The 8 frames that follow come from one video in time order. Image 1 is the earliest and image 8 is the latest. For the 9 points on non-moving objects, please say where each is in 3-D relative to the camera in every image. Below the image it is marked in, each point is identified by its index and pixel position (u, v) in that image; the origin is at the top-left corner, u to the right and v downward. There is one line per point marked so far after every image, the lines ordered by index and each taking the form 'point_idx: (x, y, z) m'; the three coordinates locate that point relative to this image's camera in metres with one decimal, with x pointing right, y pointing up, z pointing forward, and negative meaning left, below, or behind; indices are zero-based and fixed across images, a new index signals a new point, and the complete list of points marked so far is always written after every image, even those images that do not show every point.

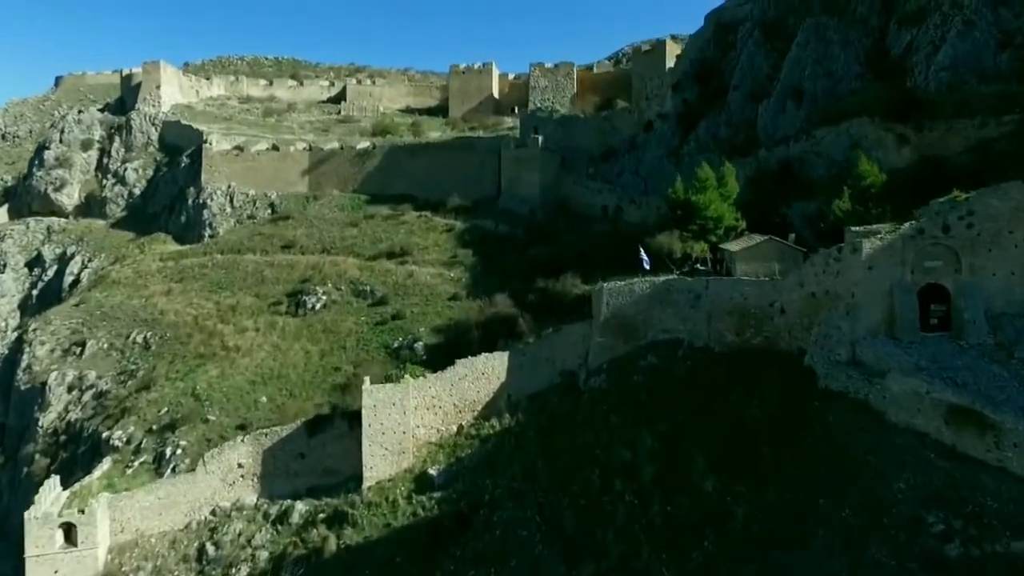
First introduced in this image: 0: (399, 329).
0: (-2.1, -0.8, +19.8) m
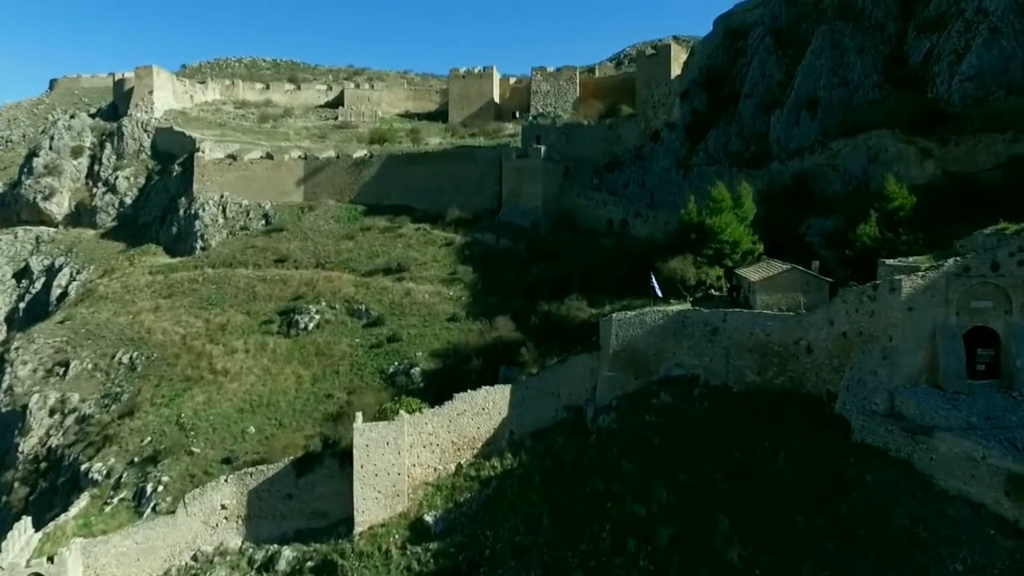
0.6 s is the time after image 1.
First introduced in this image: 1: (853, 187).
0: (-2.1, -1.2, +18.8) m
1: (+6.6, +1.9, +20.1) m
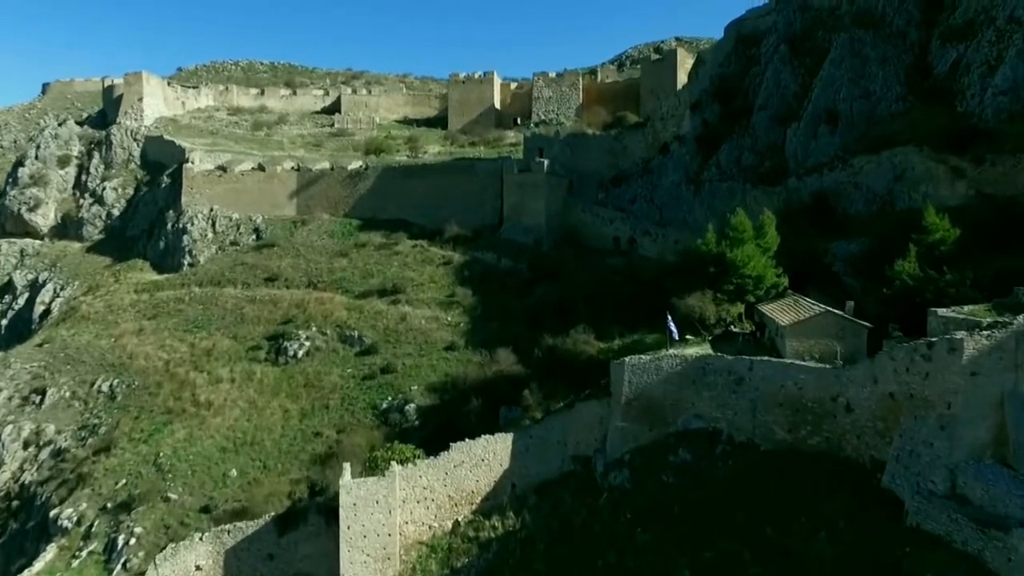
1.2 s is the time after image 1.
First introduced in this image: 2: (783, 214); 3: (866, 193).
0: (-2.1, -1.7, +17.6) m
1: (+6.6, +1.4, +18.8) m
2: (+5.3, +1.4, +20.1) m
3: (+6.5, +1.7, +19.3) m
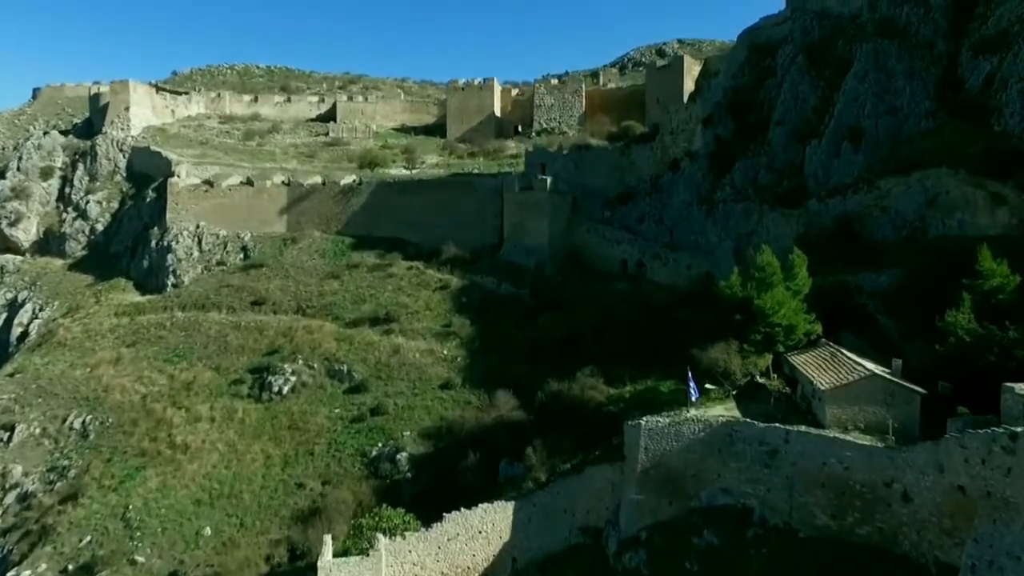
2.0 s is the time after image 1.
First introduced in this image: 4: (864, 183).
0: (-2.1, -2.2, +16.2) m
1: (+6.6, +0.9, +17.4) m
2: (+5.3, +0.8, +18.7) m
3: (+6.6, +1.2, +17.9) m
4: (+6.3, +1.9, +18.6) m
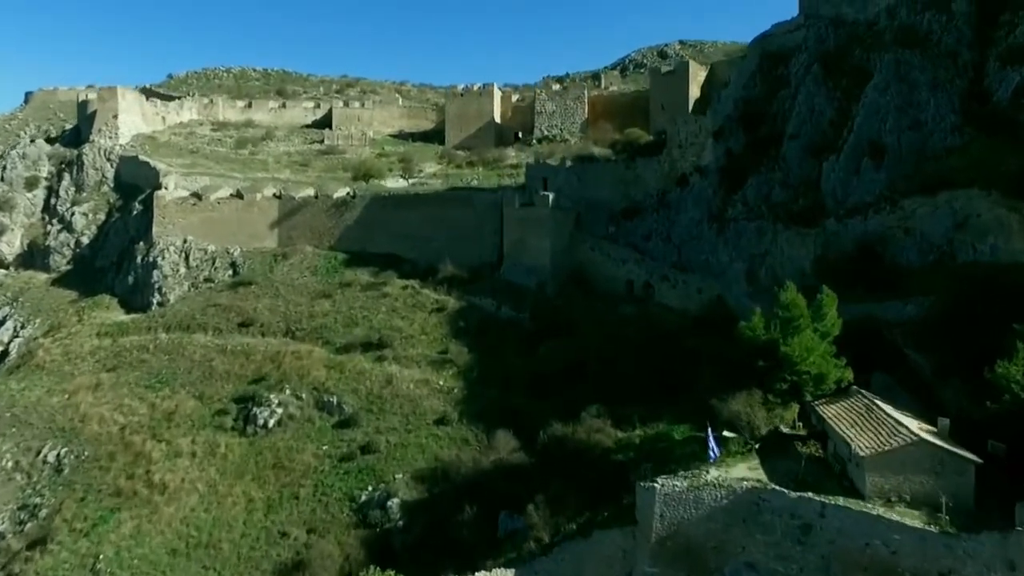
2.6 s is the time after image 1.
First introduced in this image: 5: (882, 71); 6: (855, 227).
0: (-2.1, -2.6, +15.1) m
1: (+6.6, +0.4, +16.3) m
2: (+5.3, +0.4, +17.6) m
3: (+6.6, +0.8, +16.8) m
4: (+6.3, +1.4, +17.5) m
5: (+6.7, +3.9, +18.8) m
6: (+5.9, +1.0, +17.7) m
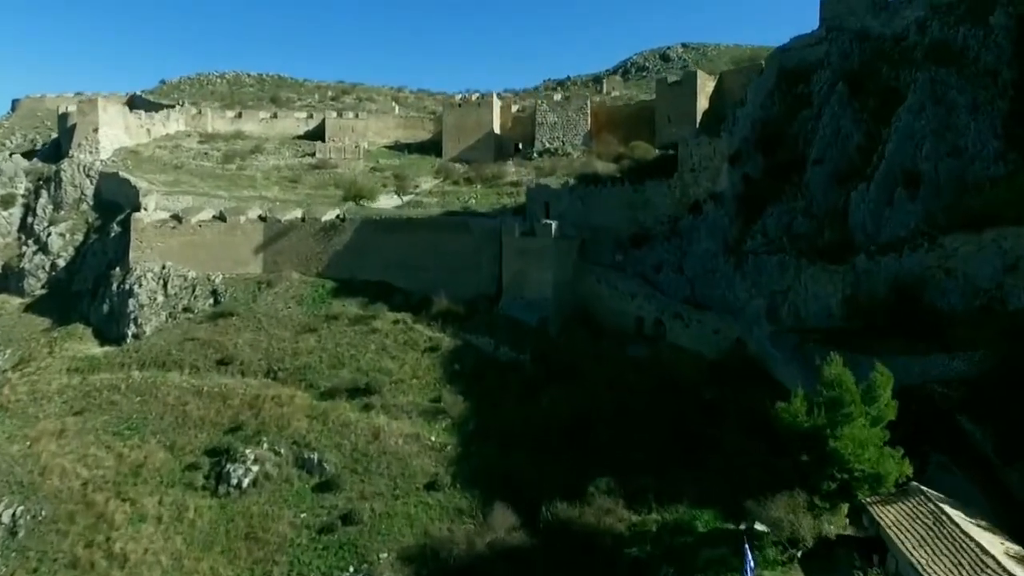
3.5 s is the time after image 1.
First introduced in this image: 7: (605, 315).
0: (-2.1, -3.3, +13.5) m
1: (+6.6, -0.2, +14.7) m
2: (+5.3, -0.3, +16.0) m
3: (+6.5, +0.1, +15.1) m
4: (+6.3, +0.8, +15.9) m
5: (+6.7, +3.2, +17.1) m
6: (+5.8, +0.4, +16.1) m
7: (+1.8, -0.5, +19.8) m
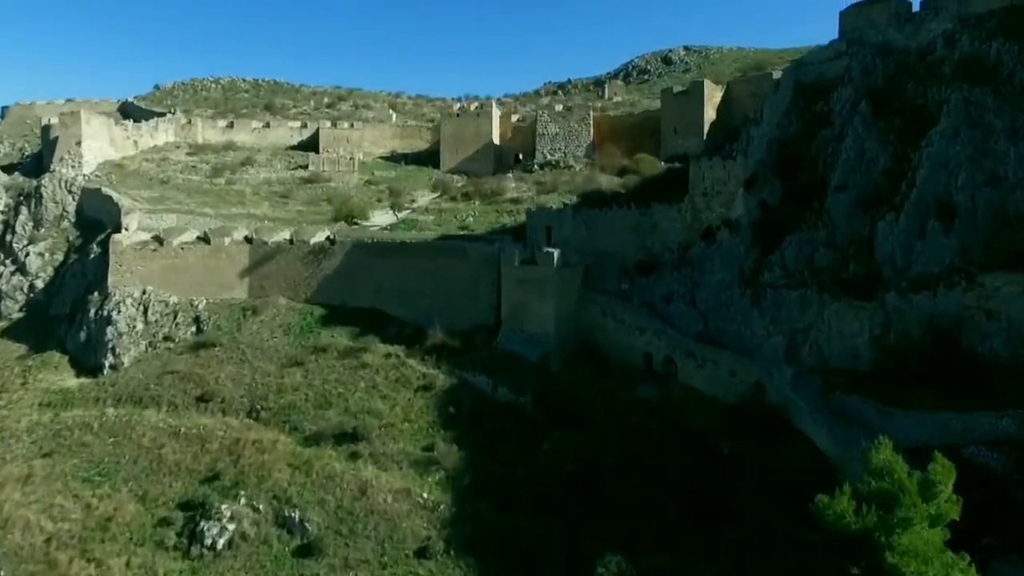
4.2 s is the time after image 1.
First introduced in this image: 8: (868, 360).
0: (-2.1, -3.9, +12.1) m
1: (+6.6, -0.8, +13.4) m
2: (+5.3, -0.9, +14.7) m
3: (+6.5, -0.5, +13.8) m
4: (+6.3, +0.2, +14.6) m
5: (+6.7, +2.6, +15.8) m
6: (+5.8, -0.2, +14.8) m
7: (+1.8, -1.1, +18.4) m
8: (+5.3, -1.1, +15.5) m
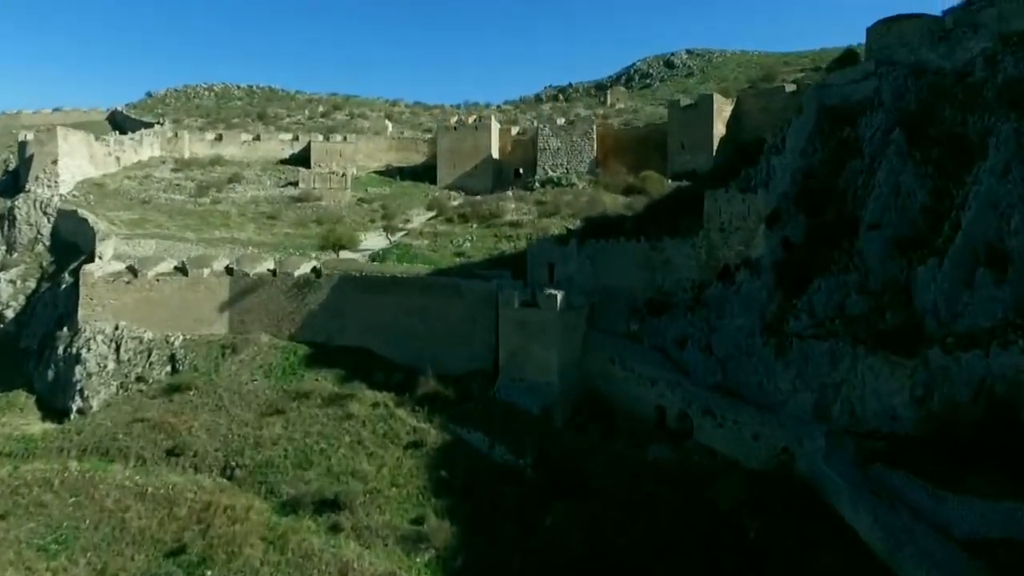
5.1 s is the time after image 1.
0: (-2.1, -4.7, +10.5) m
1: (+6.6, -1.6, +11.7) m
2: (+5.3, -1.6, +13.0) m
3: (+6.5, -1.3, +12.1) m
4: (+6.3, -0.6, +12.9) m
5: (+6.6, +1.9, +14.2) m
6: (+5.8, -1.0, +13.1) m
7: (+1.8, -1.8, +16.8) m
8: (+5.3, -1.8, +13.9) m
